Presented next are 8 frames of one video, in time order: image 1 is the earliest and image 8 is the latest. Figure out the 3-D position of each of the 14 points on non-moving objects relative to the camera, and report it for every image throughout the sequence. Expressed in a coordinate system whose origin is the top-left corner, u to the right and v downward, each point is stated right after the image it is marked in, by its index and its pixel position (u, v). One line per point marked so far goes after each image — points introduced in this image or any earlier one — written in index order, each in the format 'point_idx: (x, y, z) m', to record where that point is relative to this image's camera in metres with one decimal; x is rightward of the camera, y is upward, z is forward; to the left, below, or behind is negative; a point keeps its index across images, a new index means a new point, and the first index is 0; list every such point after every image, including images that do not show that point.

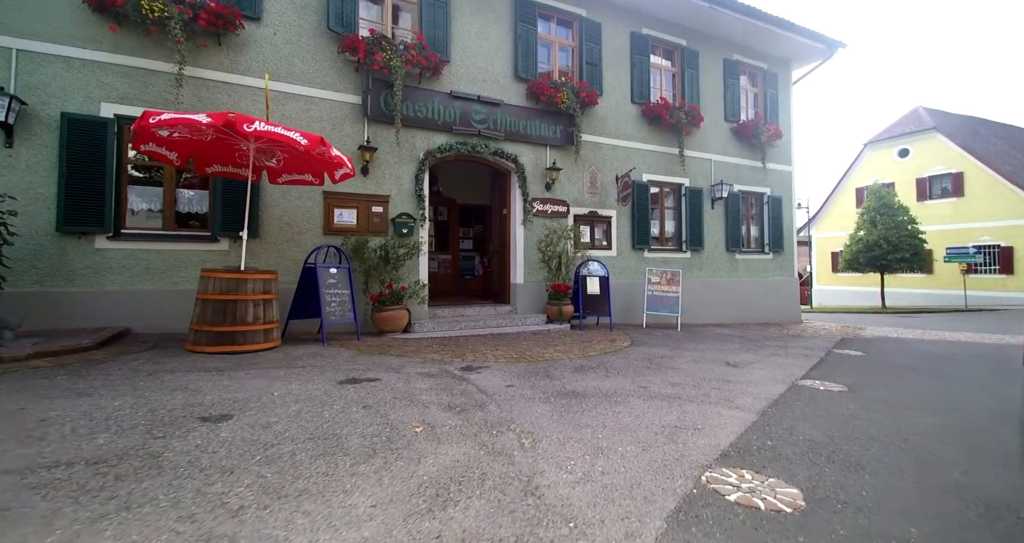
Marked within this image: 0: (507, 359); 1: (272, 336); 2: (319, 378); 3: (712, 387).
0: (-0.1, -1.1, +5.8) m
1: (-2.9, -0.8, +5.7) m
2: (-1.8, -1.0, +4.5) m
3: (+2.0, -1.2, +4.6) m
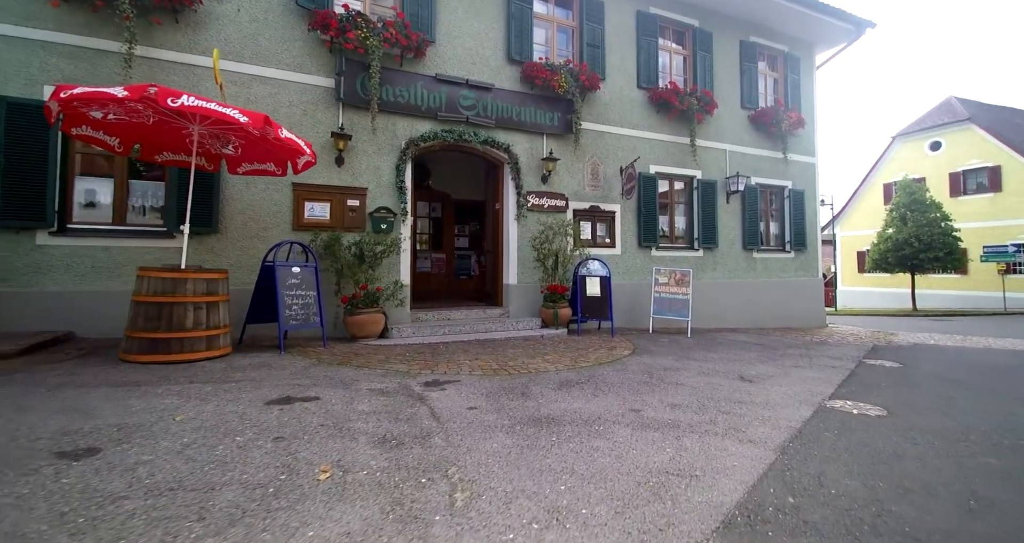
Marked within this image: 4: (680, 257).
0: (-0.3, -1.1, +5.1) m
1: (-3.2, -0.8, +5.0) m
2: (-2.1, -1.0, +3.8) m
3: (+1.7, -1.1, +3.8) m
4: (+3.5, +0.3, +9.8) m
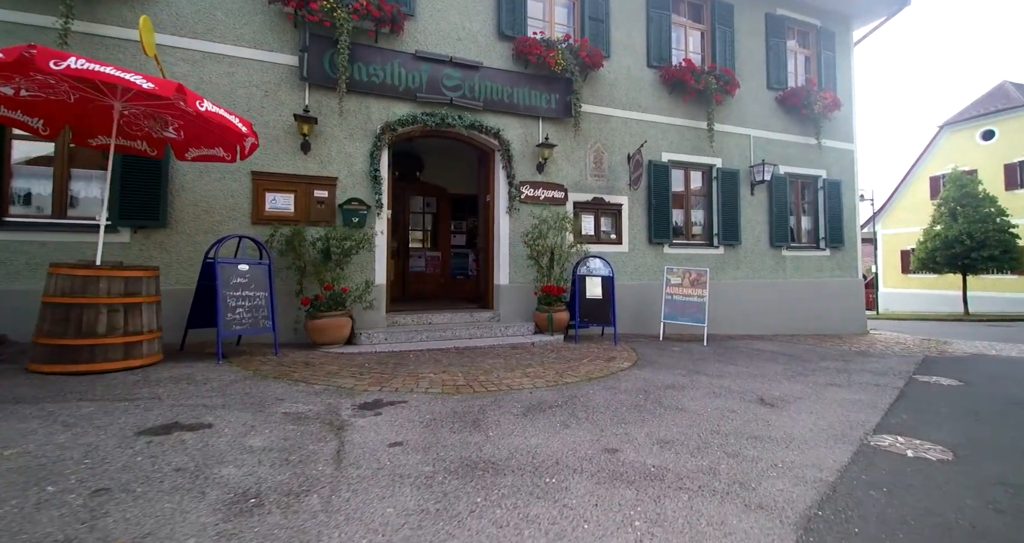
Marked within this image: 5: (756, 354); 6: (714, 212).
0: (-0.6, -1.1, +4.3) m
1: (-3.5, -0.7, +4.4) m
2: (-2.5, -1.0, +3.1) m
3: (+1.3, -1.1, +2.9) m
4: (+3.4, +0.3, +8.8) m
5: (+3.6, -1.2, +6.9) m
6: (+3.9, +1.1, +9.0) m
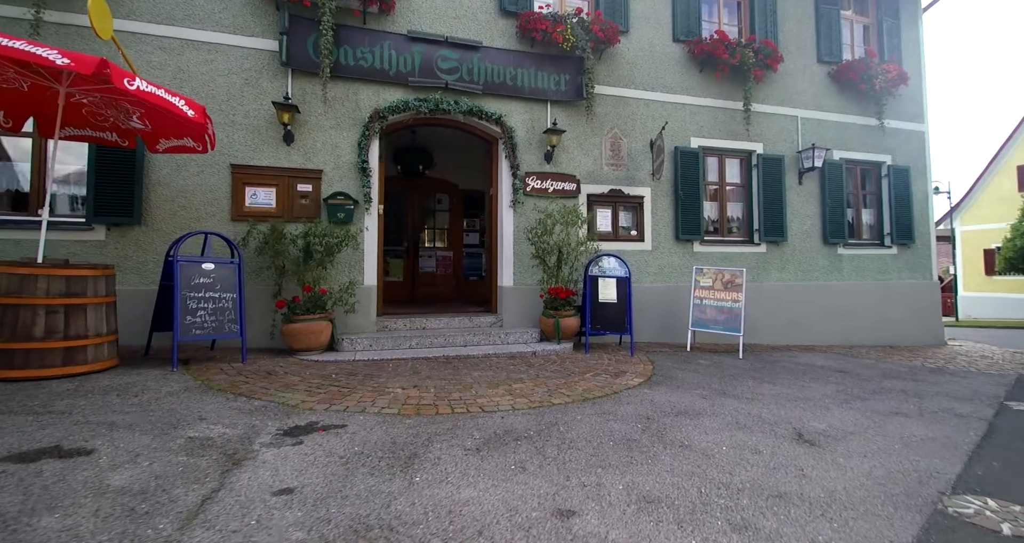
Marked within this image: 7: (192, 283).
0: (-0.8, -1.1, +3.6) m
1: (-3.7, -0.7, +4.0) m
2: (-2.8, -1.0, +2.6) m
3: (+1.0, -1.1, +2.1) m
4: (+3.6, +0.3, +7.7) m
5: (+3.6, -1.2, +5.9) m
6: (+4.1, +1.1, +7.9) m
7: (-3.2, -0.1, +4.6) m
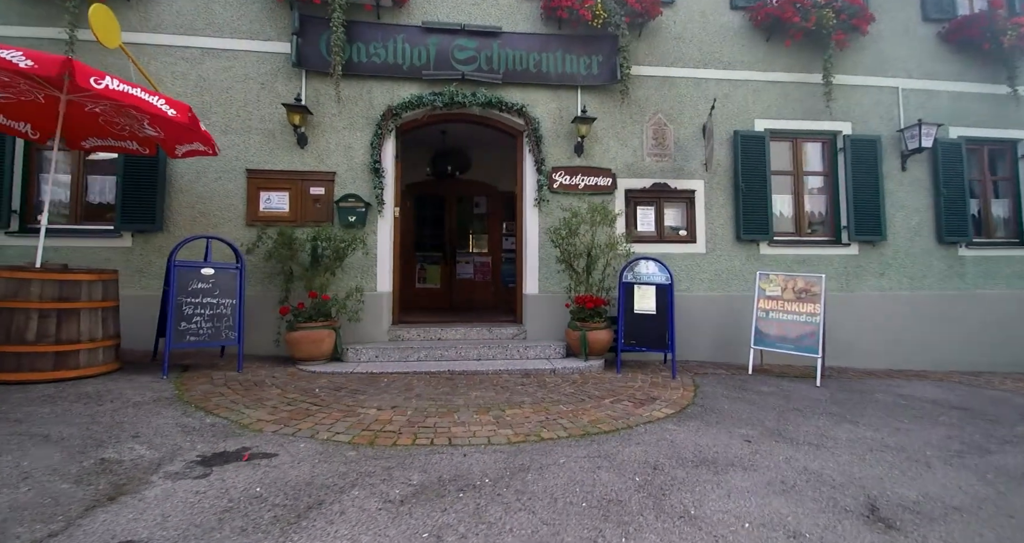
0: (-1.0, -1.1, +3.1) m
1: (-3.7, -0.8, +4.0) m
2: (-3.1, -1.0, +2.5) m
3: (+0.5, -1.1, +1.3) m
4: (+4.1, +0.2, +6.4) m
5: (+3.8, -1.3, +4.6) m
6: (+4.6, +1.0, +6.5) m
7: (-3.1, -0.2, +4.5) m
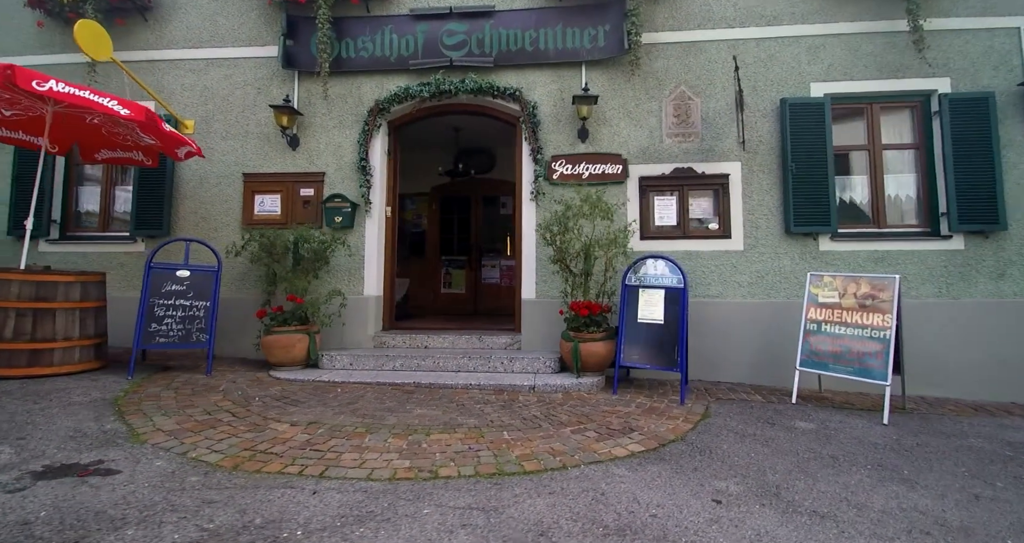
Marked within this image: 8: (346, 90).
0: (-1.6, -1.1, +2.7) m
1: (-4.1, -0.8, +4.1) m
2: (-3.8, -1.0, +2.5) m
3: (-0.5, -1.1, +0.6) m
4: (+4.1, +0.2, +5.0) m
5: (+3.4, -1.3, +3.2) m
6: (+4.5, +1.0, +5.0) m
7: (-3.4, -0.2, +4.5) m
8: (-2.0, +2.1, +5.5) m
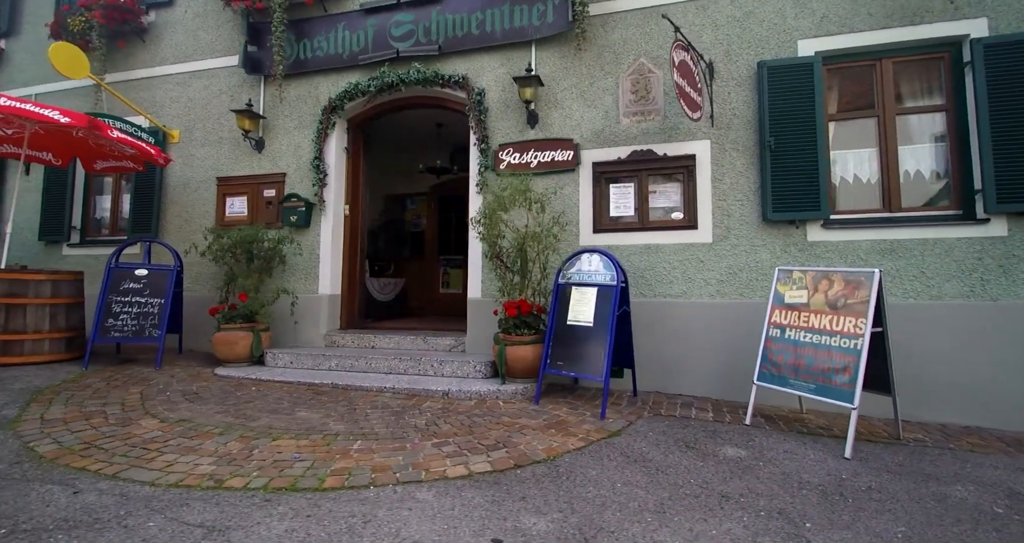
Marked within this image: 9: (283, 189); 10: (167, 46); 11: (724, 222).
0: (-2.6, -1.0, +2.8) m
1: (-4.8, -0.8, +4.6) m
2: (-4.8, -1.0, +2.9) m
3: (-1.9, -1.0, +0.5) m
4: (+3.4, +0.2, +4.0) m
5: (+2.4, -1.2, +2.4) m
6: (+3.8, +1.1, +4.0) m
7: (-4.1, -0.2, +4.9) m
8: (-2.5, +2.2, +5.6) m
9: (-2.7, +1.0, +5.6) m
10: (-4.6, +3.0, +6.3) m
11: (+2.0, +0.5, +4.4) m
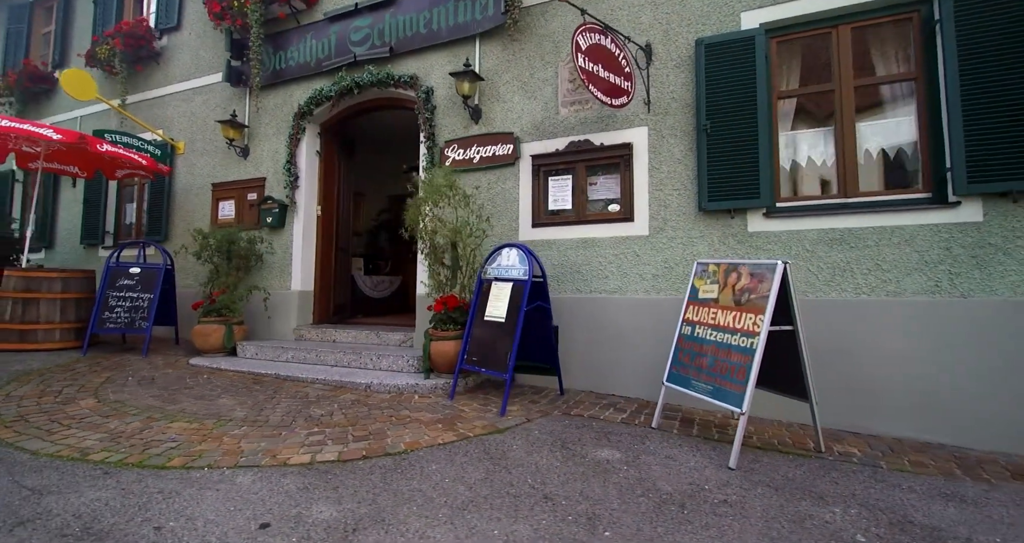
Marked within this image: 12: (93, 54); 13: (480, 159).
0: (-3.4, -1.0, +3.2) m
1: (-5.4, -0.8, +5.3) m
2: (-5.6, -0.9, +3.7) m
3: (-3.0, -1.0, +0.8) m
4: (+2.6, +0.3, +3.5) m
5: (+1.4, -1.2, +2.1) m
6: (+3.1, +1.1, +3.4) m
7: (-4.6, -0.2, +5.5) m
8: (-2.9, +2.2, +6.0) m
9: (-3.2, +1.0, +6.0) m
10: (-4.9, +3.0, +6.9) m
11: (+1.3, +0.5, +4.1) m
12: (-6.3, +3.3, +7.0) m
13: (-0.3, +1.1, +4.7) m
